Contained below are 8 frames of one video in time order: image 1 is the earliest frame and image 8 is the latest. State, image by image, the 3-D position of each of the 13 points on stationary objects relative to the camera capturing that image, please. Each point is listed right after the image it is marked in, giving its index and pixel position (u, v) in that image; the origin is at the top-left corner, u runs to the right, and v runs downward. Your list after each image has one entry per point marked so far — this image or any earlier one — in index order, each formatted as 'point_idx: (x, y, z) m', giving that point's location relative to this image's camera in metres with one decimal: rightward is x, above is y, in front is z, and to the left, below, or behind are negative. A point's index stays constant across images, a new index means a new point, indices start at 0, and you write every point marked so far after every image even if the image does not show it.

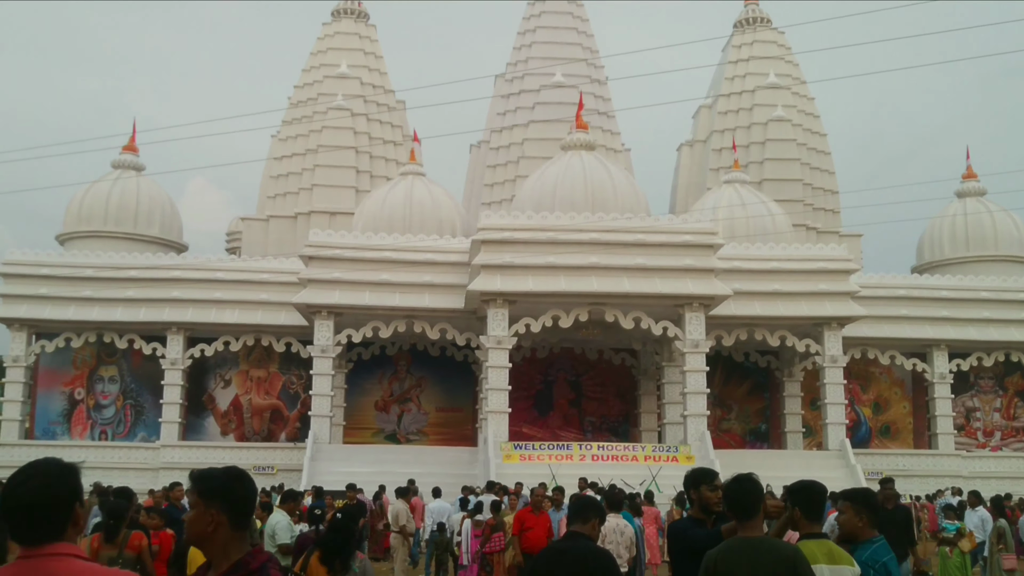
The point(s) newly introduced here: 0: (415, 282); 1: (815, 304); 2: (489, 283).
0: (-1.5, +0.1, +19.5) m
1: (+4.6, -0.3, +19.4) m
2: (-0.3, 0.0, +18.3) m
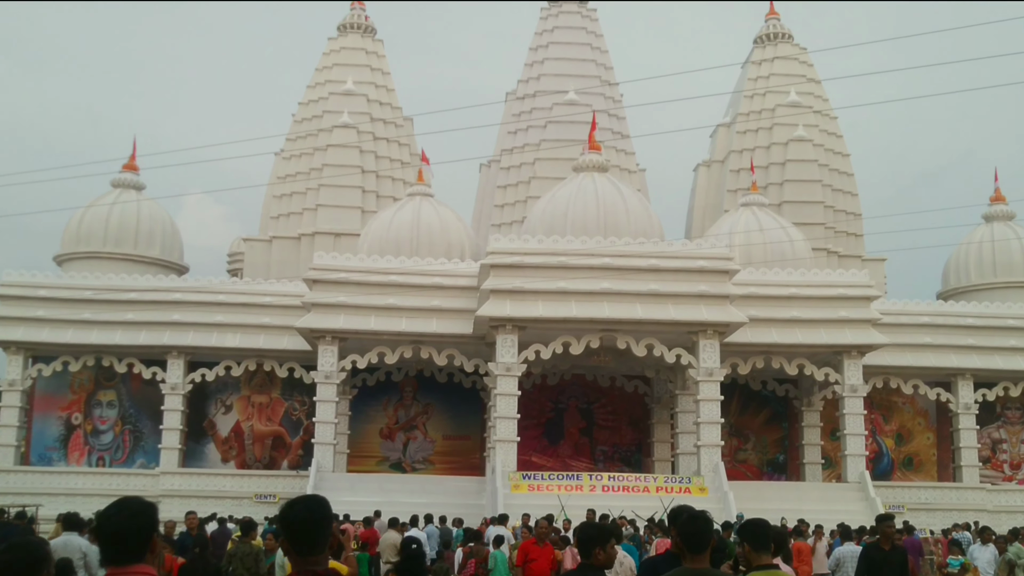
0: (-1.4, -0.3, +18.9) m
1: (+4.7, -0.7, +18.7) m
2: (-0.2, -0.3, +17.7) m
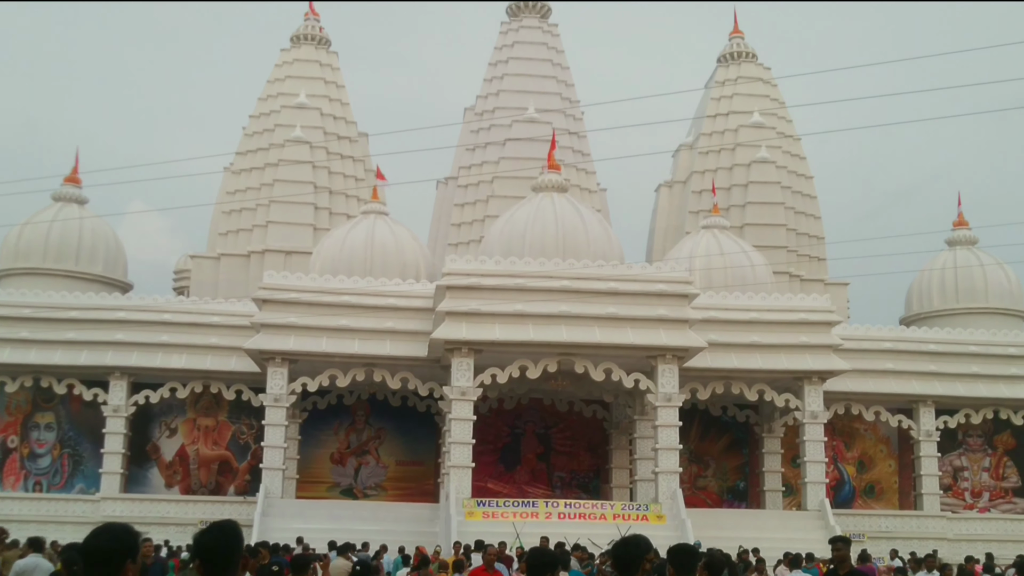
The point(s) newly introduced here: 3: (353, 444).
0: (-2.0, -0.6, +18.4) m
1: (+4.1, -1.0, +18.4) m
2: (-0.8, -0.6, +17.1) m
3: (-2.5, -2.4, +19.6) m
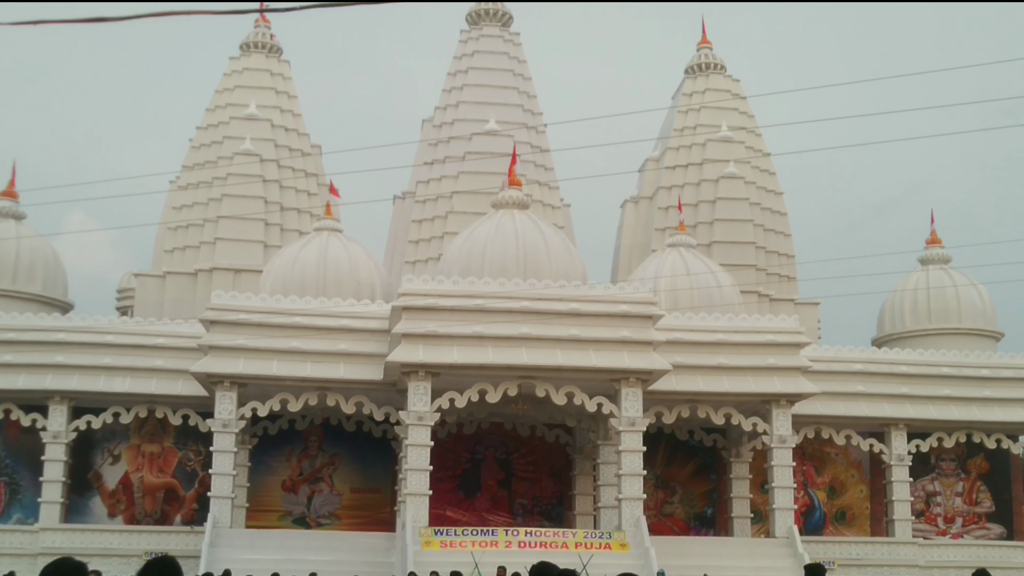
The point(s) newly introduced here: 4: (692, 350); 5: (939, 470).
0: (-2.6, -0.9, +17.6) m
1: (+3.5, -1.3, +17.8) m
2: (-1.3, -0.9, +16.4) m
3: (-3.1, -2.7, +18.8) m
4: (+2.6, -0.9, +18.3) m
5: (+6.5, -2.8, +19.2) m
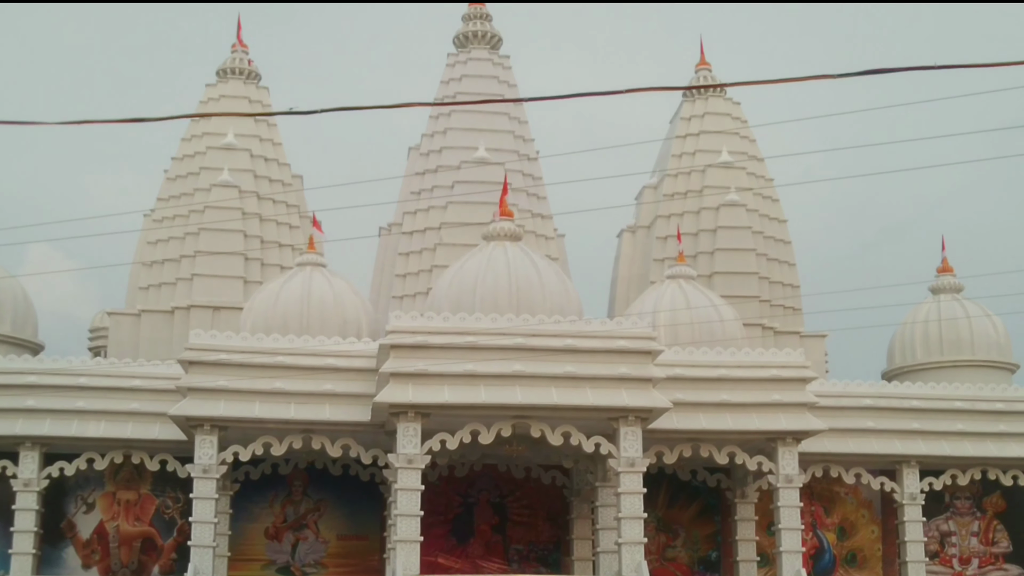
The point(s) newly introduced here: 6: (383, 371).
0: (-2.7, -1.4, +16.8) m
1: (+3.4, -1.7, +17.0) m
2: (-1.4, -1.3, +15.6) m
3: (-3.1, -3.3, +17.9) m
4: (+2.5, -1.4, +17.5) m
5: (+6.4, -3.2, +18.4) m
6: (-1.6, -1.0, +15.8) m
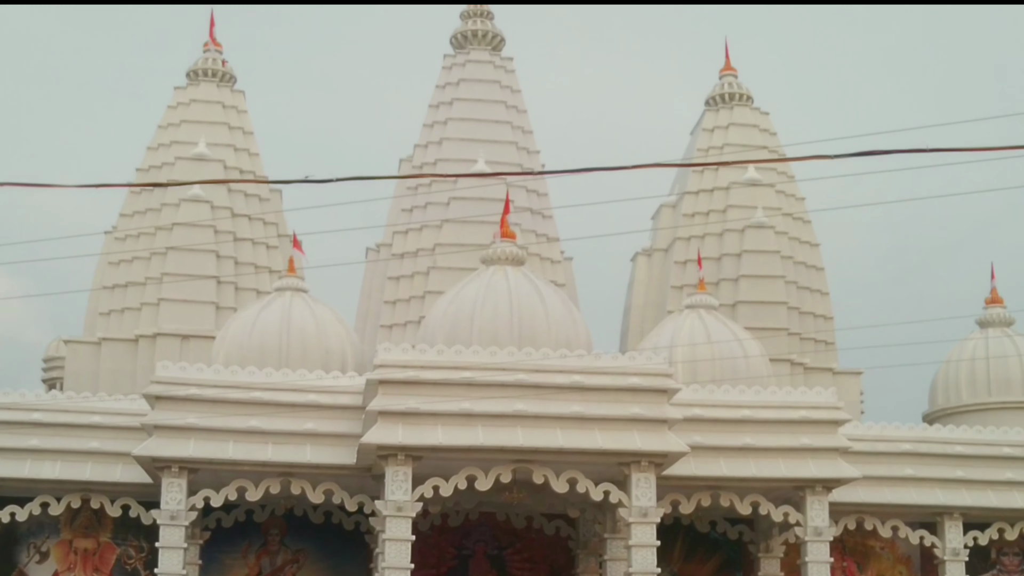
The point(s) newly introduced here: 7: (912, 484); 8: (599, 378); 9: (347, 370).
0: (-2.6, -1.7, +15.2) m
1: (+3.4, -2.1, +15.4) m
2: (-1.4, -1.6, +14.0) m
3: (-3.1, -3.6, +16.2) m
4: (+2.5, -1.8, +15.8) m
5: (+6.4, -3.7, +16.7) m
6: (-1.6, -1.4, +14.2) m
7: (+5.1, -2.5, +16.0) m
8: (+1.0, -1.0, +14.8) m
9: (-2.2, -1.1, +16.8) m
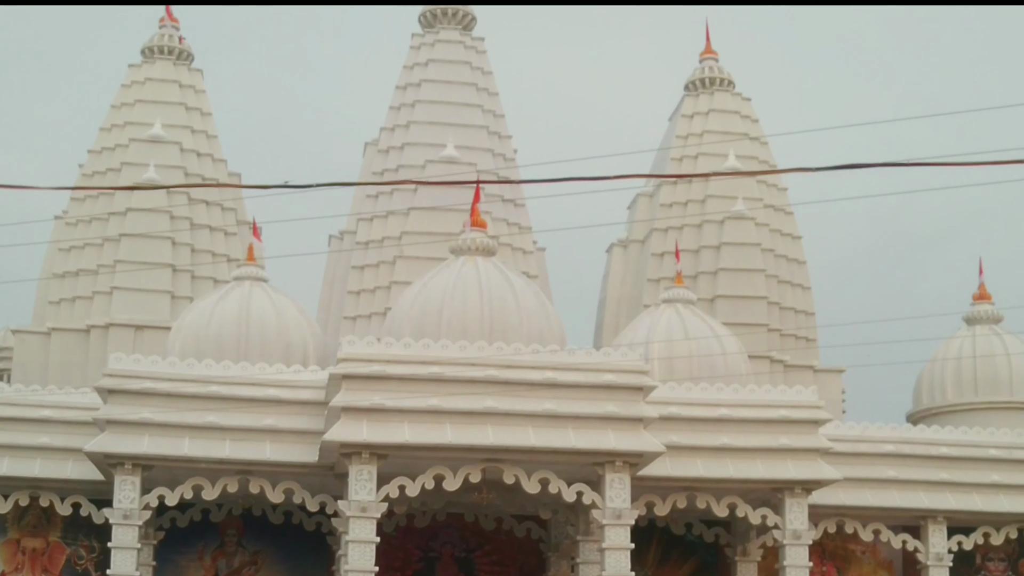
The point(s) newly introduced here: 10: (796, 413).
0: (-3.0, -1.6, +14.5) m
1: (+3.1, -2.1, +14.8) m
2: (-1.7, -1.5, +13.3) m
3: (-3.5, -3.5, +15.6) m
4: (+2.2, -1.7, +15.3) m
5: (+6.0, -3.6, +16.2) m
6: (-1.9, -1.2, +13.6) m
7: (+4.7, -2.4, +15.5) m
8: (+0.7, -1.0, +14.2) m
9: (-2.5, -1.0, +16.2) m
10: (+3.4, -1.5, +15.3) m
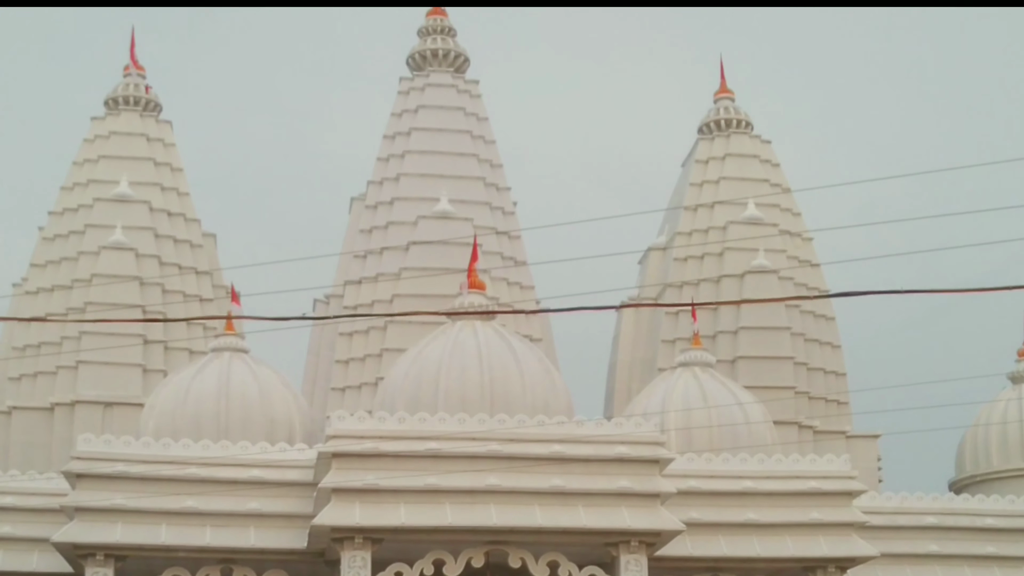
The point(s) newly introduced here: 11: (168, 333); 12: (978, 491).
0: (-2.9, -2.3, +13.3) m
1: (+3.2, -2.7, +13.5) m
2: (-1.7, -2.2, +12.1) m
3: (-3.4, -4.3, +14.2) m
4: (+2.2, -2.4, +14.0) m
5: (+6.1, -4.3, +14.8) m
6: (-1.9, -1.9, +12.4) m
7: (+4.8, -3.1, +14.2) m
8: (+0.7, -1.6, +13.0) m
9: (-2.5, -1.8, +15.0) m
10: (+3.5, -2.2, +14.1) m
11: (-4.7, -0.9, +18.9) m
12: (+6.3, -2.9, +18.0) m
